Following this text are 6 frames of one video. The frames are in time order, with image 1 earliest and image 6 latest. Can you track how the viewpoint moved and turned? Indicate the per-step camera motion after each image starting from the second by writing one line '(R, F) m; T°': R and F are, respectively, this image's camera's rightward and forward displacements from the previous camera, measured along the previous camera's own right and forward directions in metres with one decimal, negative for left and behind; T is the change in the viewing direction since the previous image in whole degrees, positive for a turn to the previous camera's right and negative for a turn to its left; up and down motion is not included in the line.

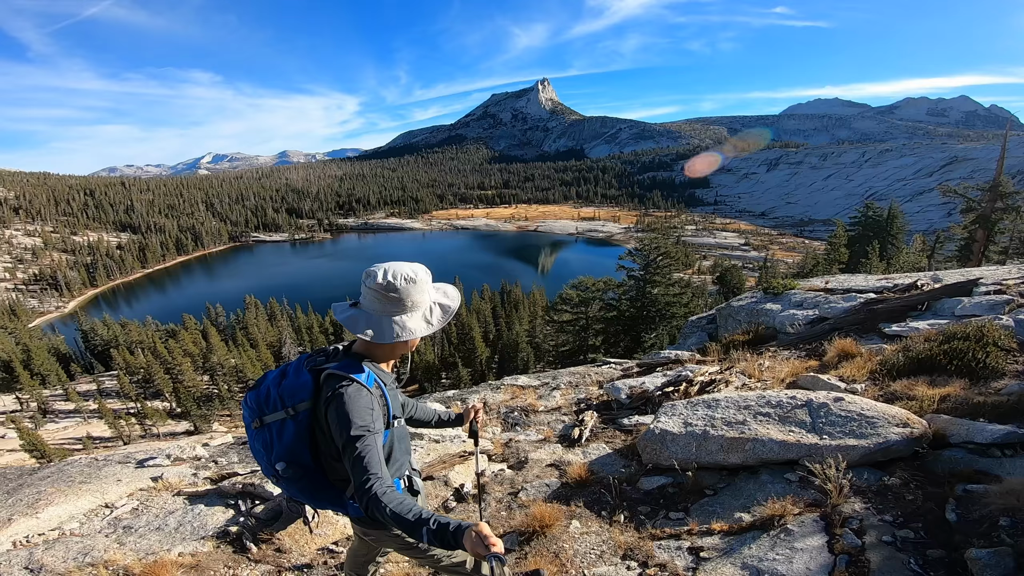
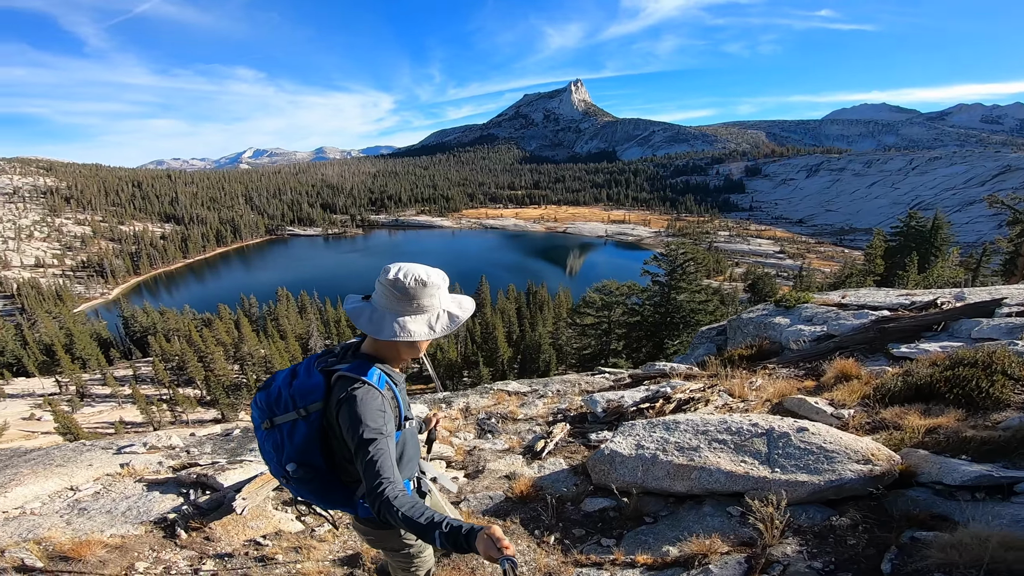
(+0.6, +0.1) m; -3°
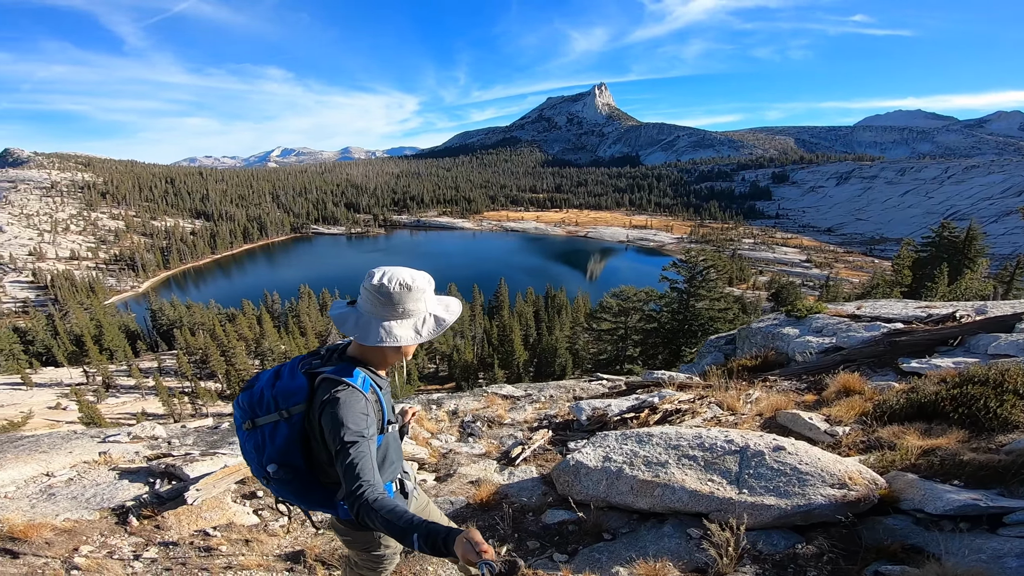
(+0.4, +0.1) m; -2°
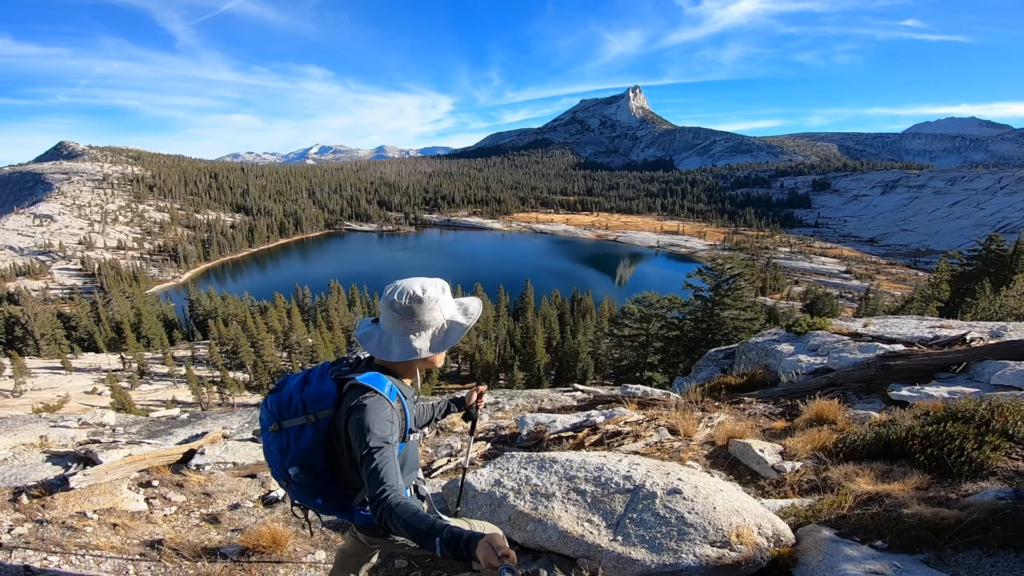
(+0.9, +0.3) m; -3°
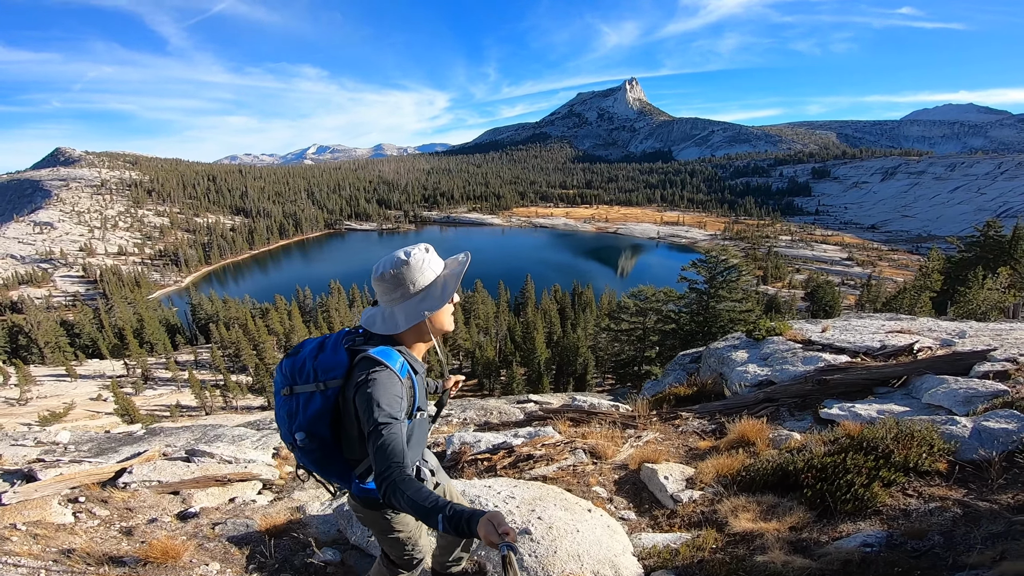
(+1.0, +0.1) m; 0°
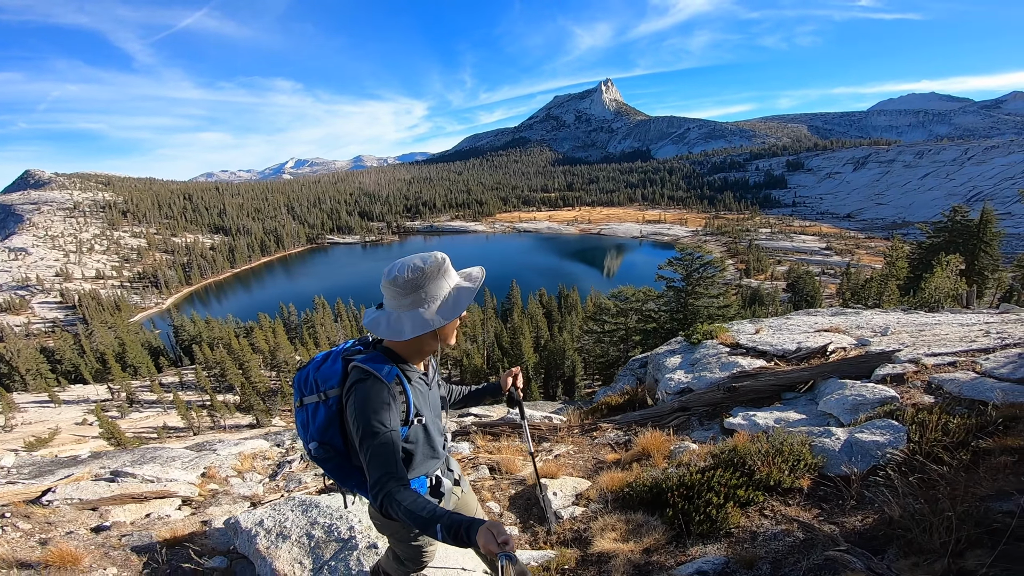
(+1.2, +0.1) m; +2°
